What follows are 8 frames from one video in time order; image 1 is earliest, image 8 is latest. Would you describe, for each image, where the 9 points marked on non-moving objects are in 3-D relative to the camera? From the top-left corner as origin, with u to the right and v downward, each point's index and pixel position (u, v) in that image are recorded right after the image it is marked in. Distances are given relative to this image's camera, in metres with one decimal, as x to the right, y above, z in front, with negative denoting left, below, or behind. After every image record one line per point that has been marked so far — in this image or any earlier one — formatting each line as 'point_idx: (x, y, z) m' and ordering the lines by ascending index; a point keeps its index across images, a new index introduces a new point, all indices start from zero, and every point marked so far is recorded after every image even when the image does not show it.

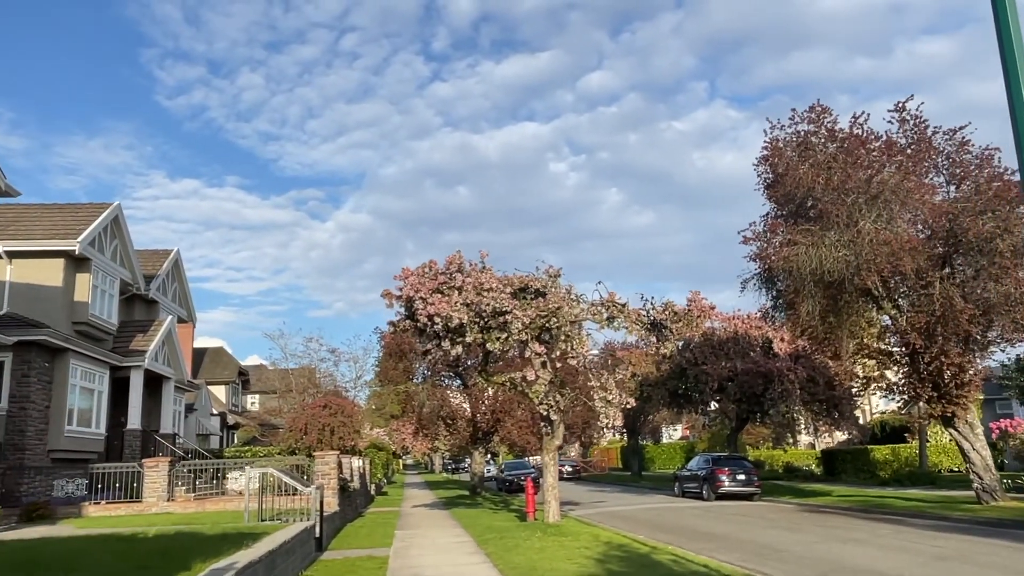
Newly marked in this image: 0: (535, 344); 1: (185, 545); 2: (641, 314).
0: (+0.5, -1.2, +16.8) m
1: (-4.0, -3.1, +9.7) m
2: (+3.0, -0.6, +18.5) m
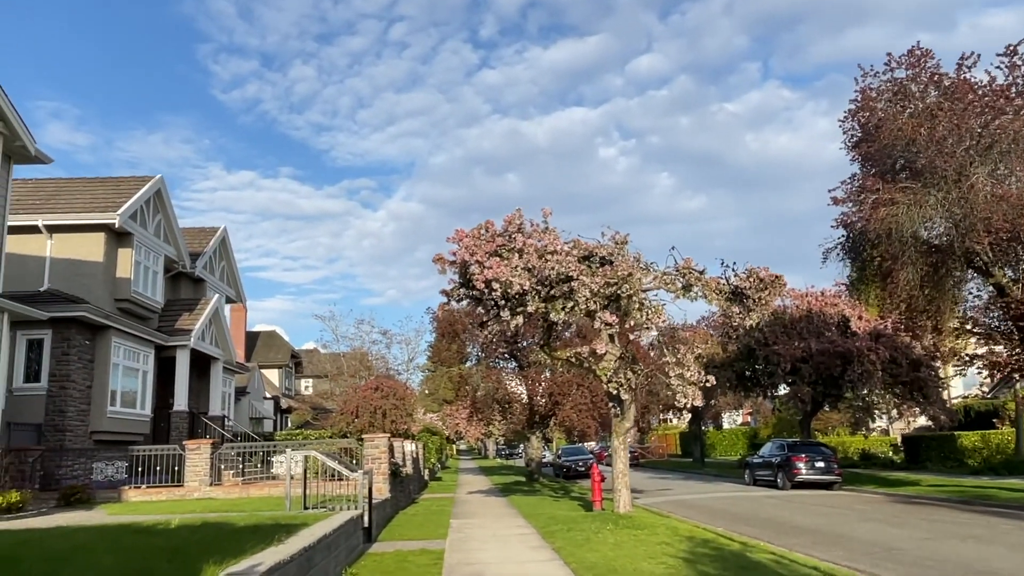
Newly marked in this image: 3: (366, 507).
0: (+1.7, -0.5, +15.1) m
1: (-3.2, -2.6, +8.2) m
2: (+4.4, +0.1, +16.6) m
3: (-2.6, -3.9, +14.2) m
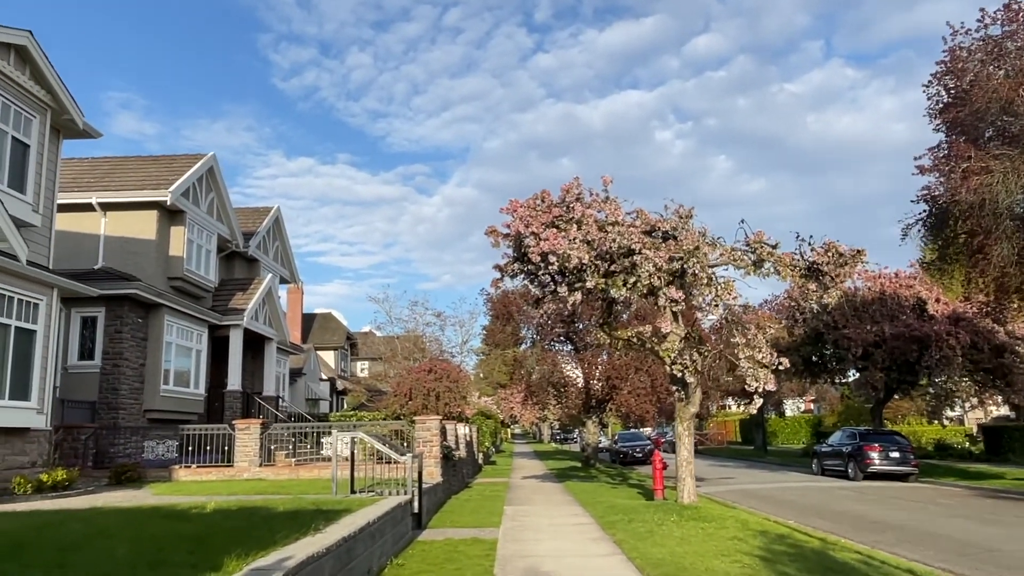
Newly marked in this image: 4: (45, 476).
0: (+2.8, -0.1, +14.0) m
1: (-2.6, -2.3, +7.6) m
2: (+5.5, +0.6, +15.4) m
3: (-1.7, -3.5, +13.5) m
4: (-7.9, -3.2, +13.4) m
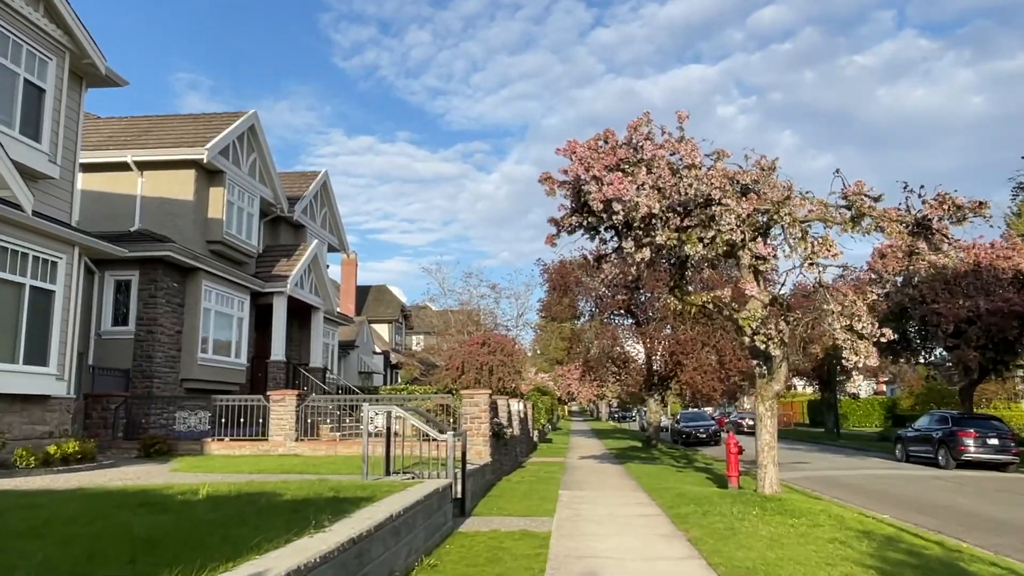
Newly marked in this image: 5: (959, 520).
0: (+3.6, +0.6, +12.1) m
1: (-2.2, -1.8, +6.1) m
2: (+6.4, +1.2, +13.2) m
3: (-0.8, -2.8, +12.0) m
4: (-7.0, -2.5, +12.2) m
5: (+8.0, -4.2, +14.2) m
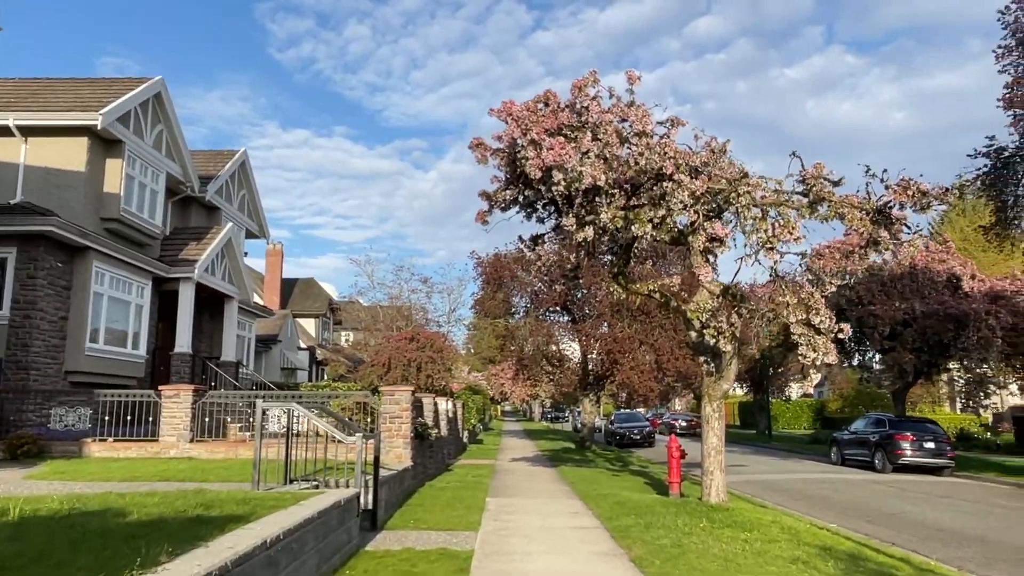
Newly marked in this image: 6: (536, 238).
0: (+2.6, +0.8, +10.8) m
1: (-2.7, -1.5, +4.4) m
2: (+5.4, +1.4, +12.2) m
3: (-1.9, -2.5, +10.4) m
4: (-8.1, -2.1, +10.2) m
5: (+6.7, -4.1, +13.4) m
6: (+0.4, +0.9, +13.9) m
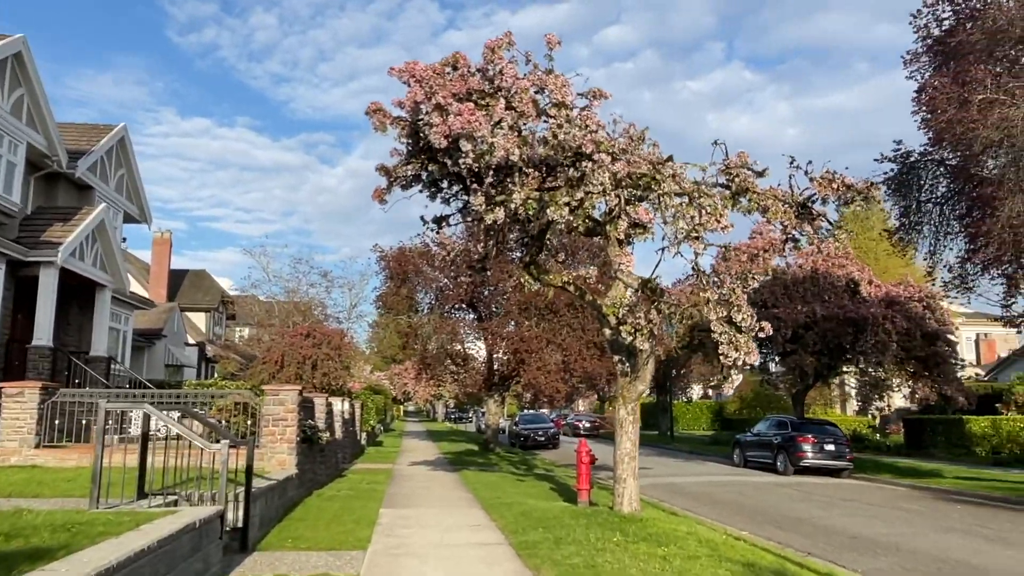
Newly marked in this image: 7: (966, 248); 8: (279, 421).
0: (+1.4, +0.9, +9.9) m
1: (-3.2, -1.3, +2.9) m
2: (+4.0, +1.4, +11.6) m
3: (-3.1, -2.3, +8.9) m
4: (-9.2, -1.7, +8.0) m
5: (+5.1, -4.1, +12.9) m
6: (-1.1, +1.1, +12.8) m
7: (+10.6, +0.6, +19.3) m
8: (-3.8, -2.2, +13.1) m
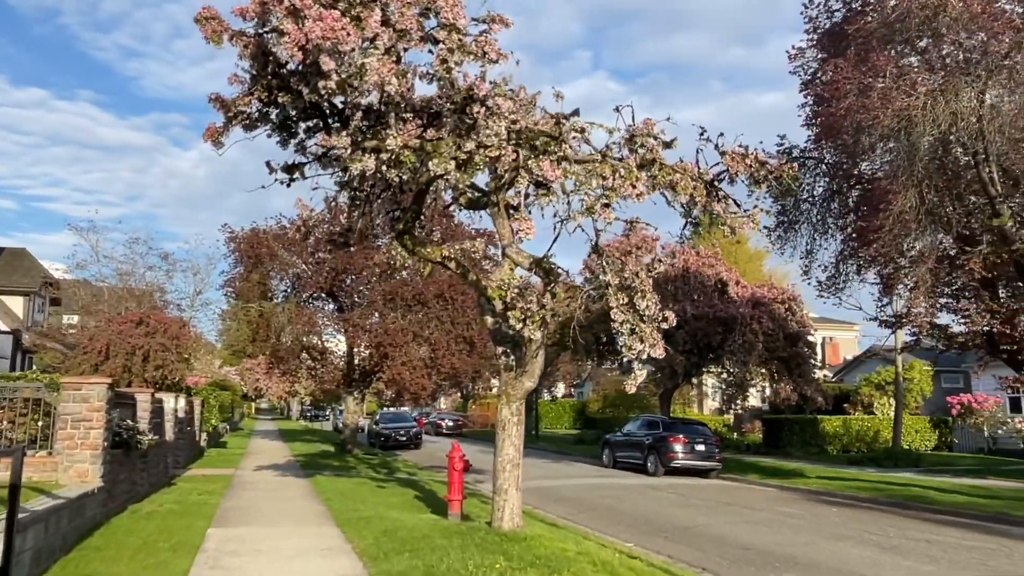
0: (+0.1, +1.1, +8.3) m
1: (-3.3, -0.9, +0.6) m
2: (+2.3, +1.6, +10.4) m
3: (-4.3, -2.0, +6.6) m
4: (-10.1, -1.2, +4.6) m
5: (+3.0, -3.9, +11.9) m
6: (-2.9, +1.4, +10.7) m
7: (+7.6, +0.7, +19.1) m
8: (-5.7, -1.8, +10.5) m
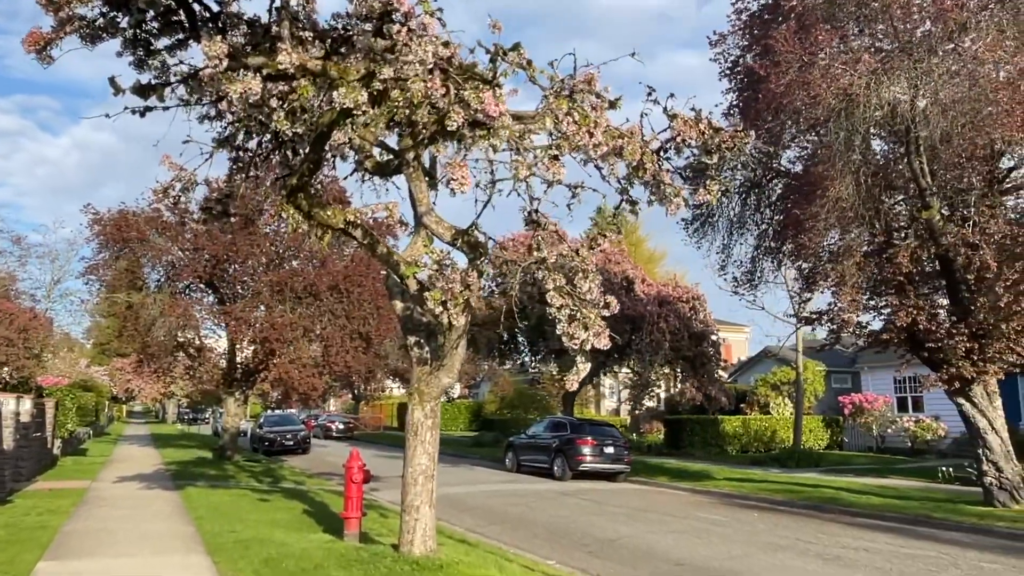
0: (-0.6, +1.4, +6.7) m
1: (-2.9, -0.6, -1.3) m
2: (+1.4, +1.8, +9.1) m
3: (-4.7, -1.7, +4.4) m
4: (-10.2, -0.8, +1.7) m
5: (+1.8, -3.7, +10.7) m
6: (-3.8, +1.7, +8.7) m
7: (+5.4, +0.8, +18.4) m
8: (-6.6, -1.4, +8.1) m
